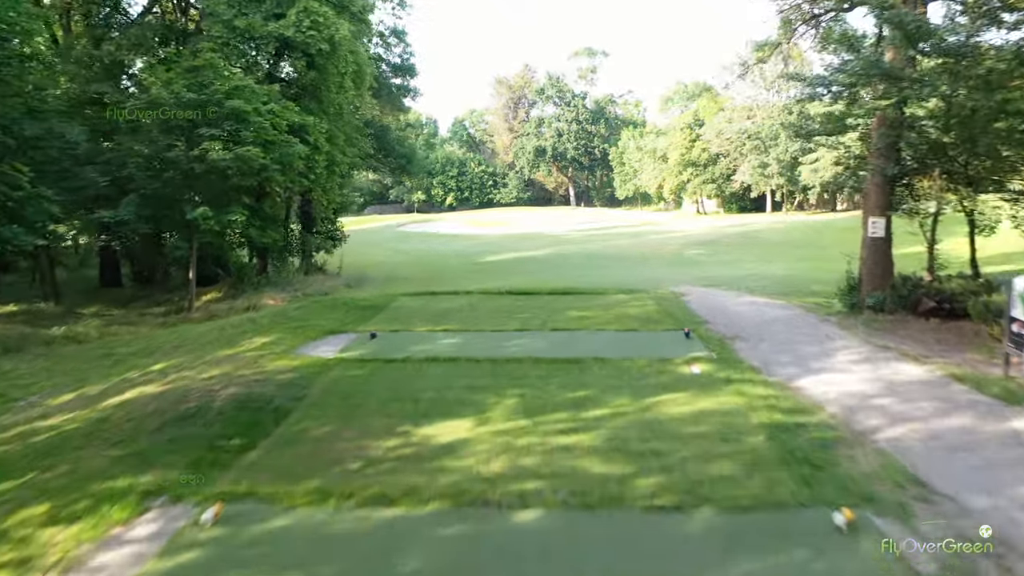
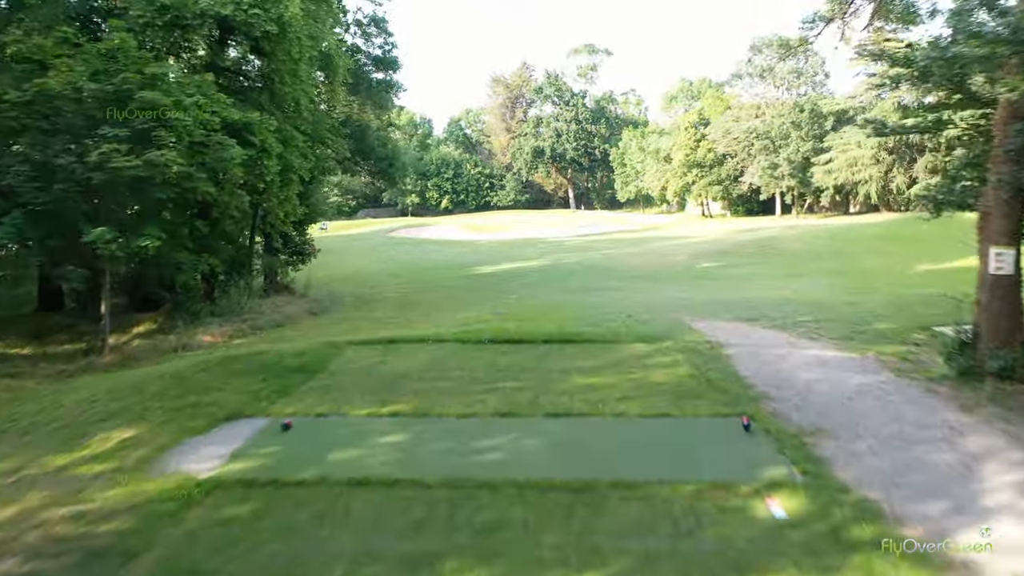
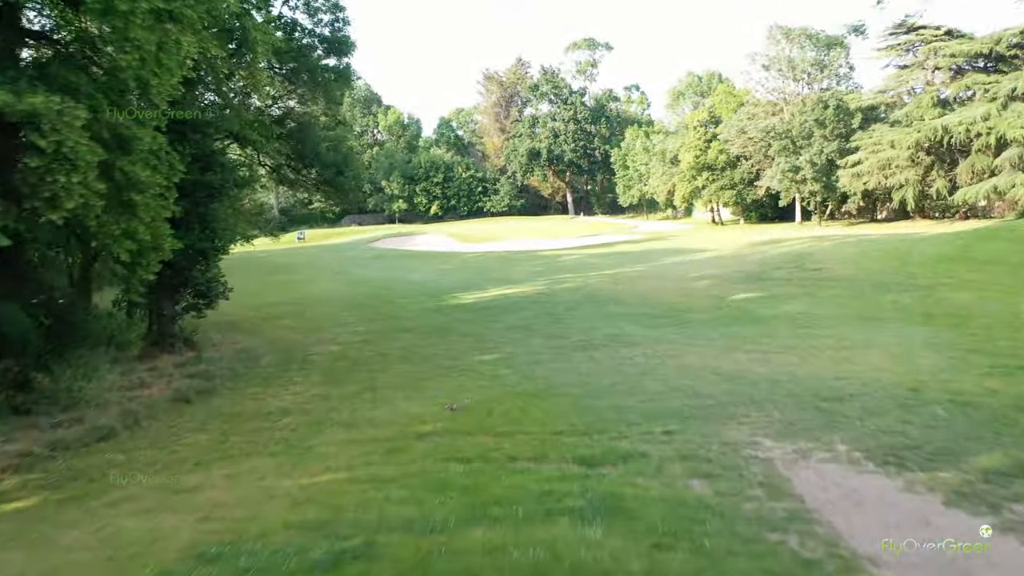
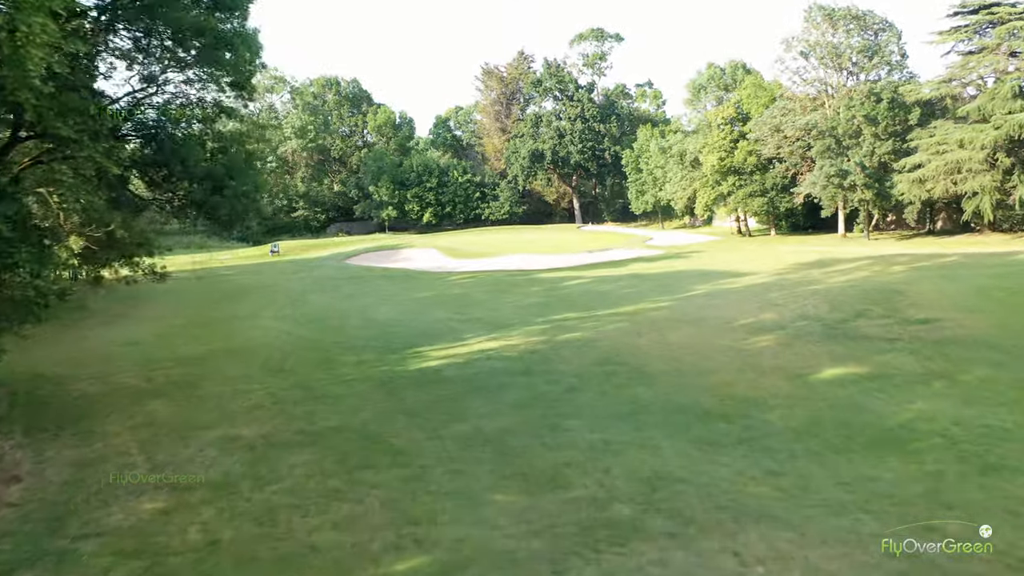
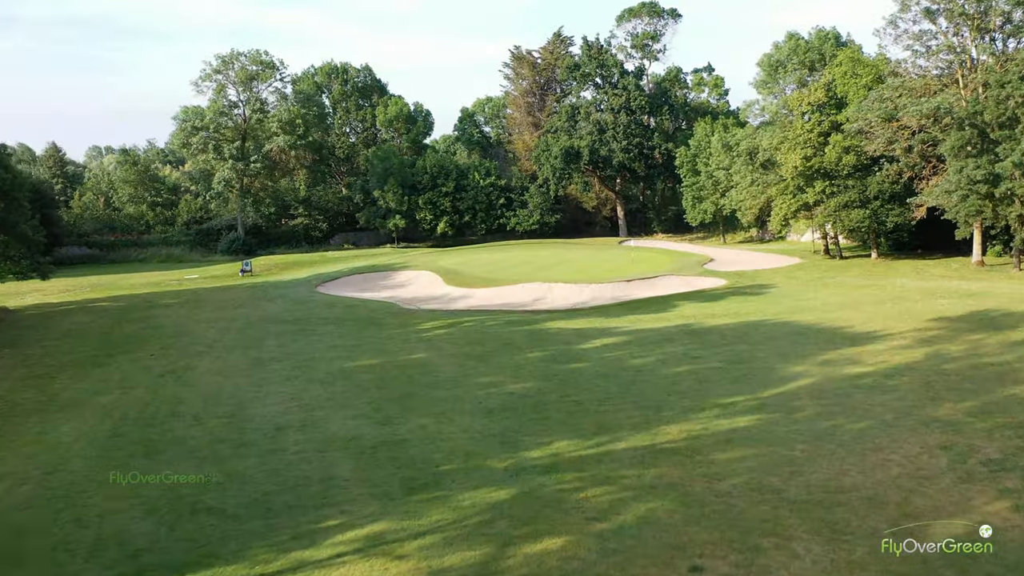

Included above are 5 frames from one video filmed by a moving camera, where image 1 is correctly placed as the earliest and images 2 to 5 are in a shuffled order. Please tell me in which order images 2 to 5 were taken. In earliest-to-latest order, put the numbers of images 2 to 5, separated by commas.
2, 3, 4, 5
